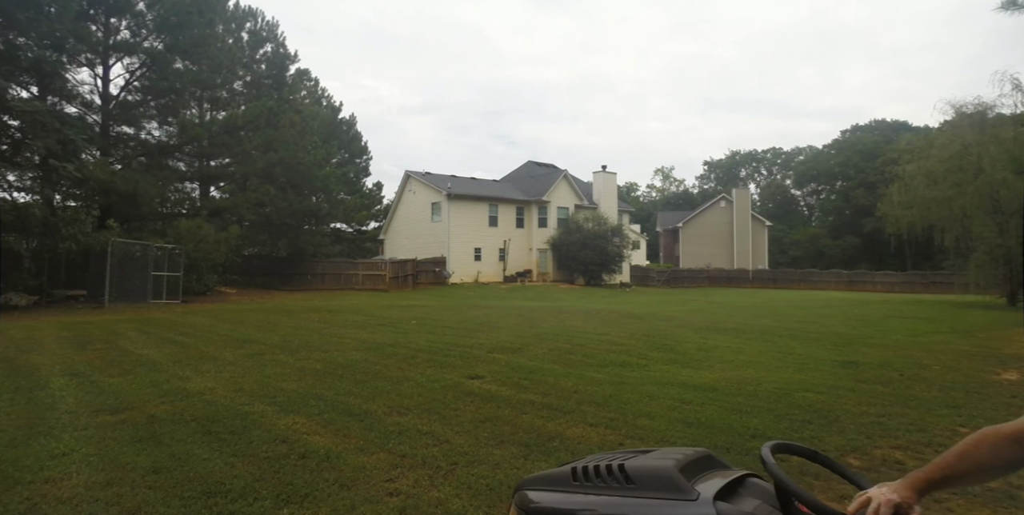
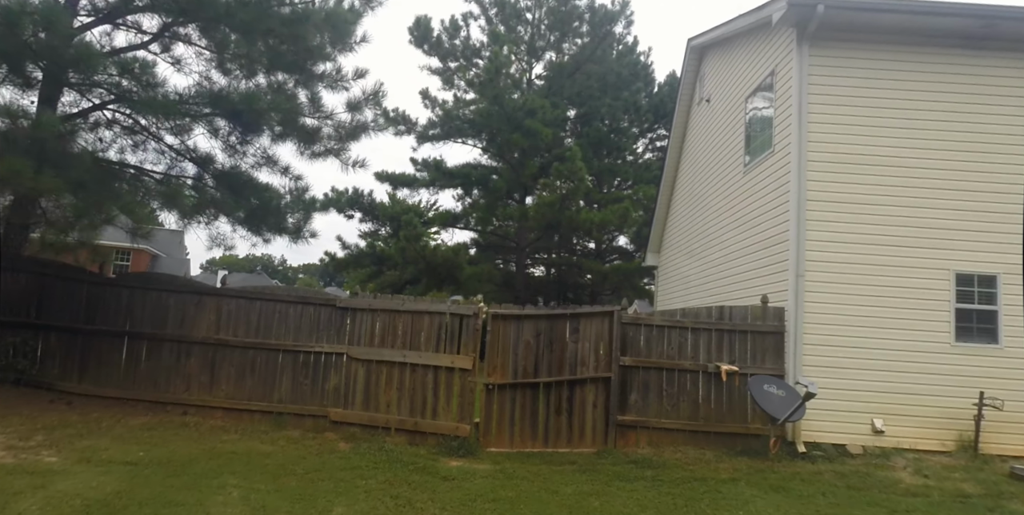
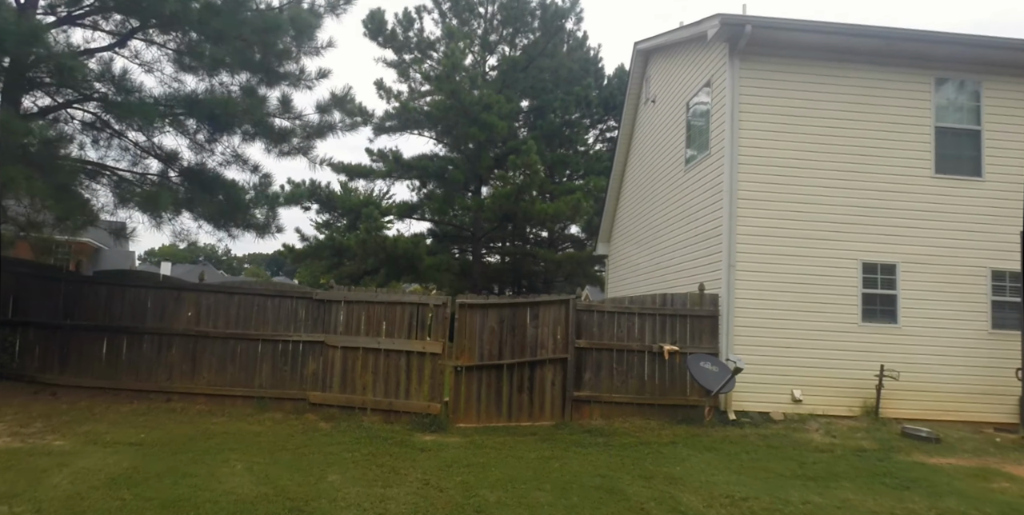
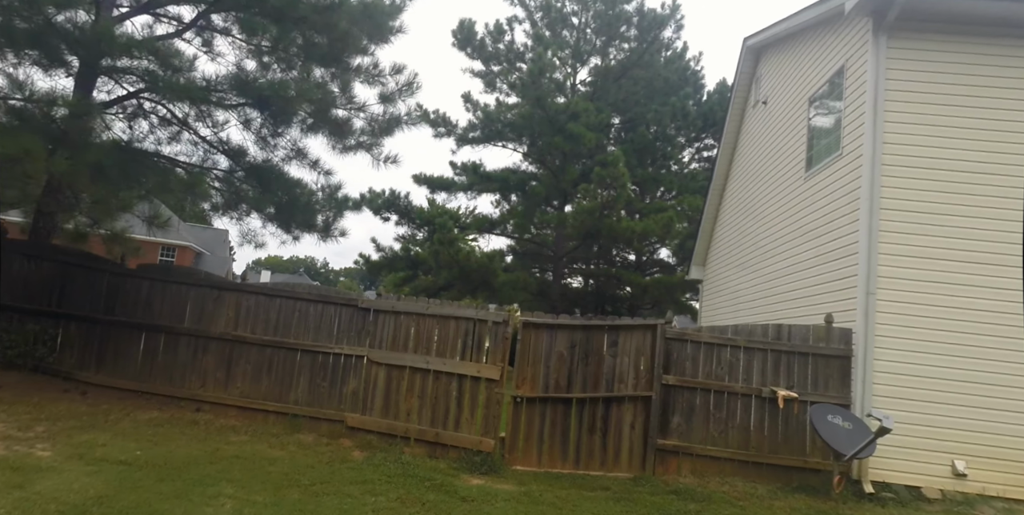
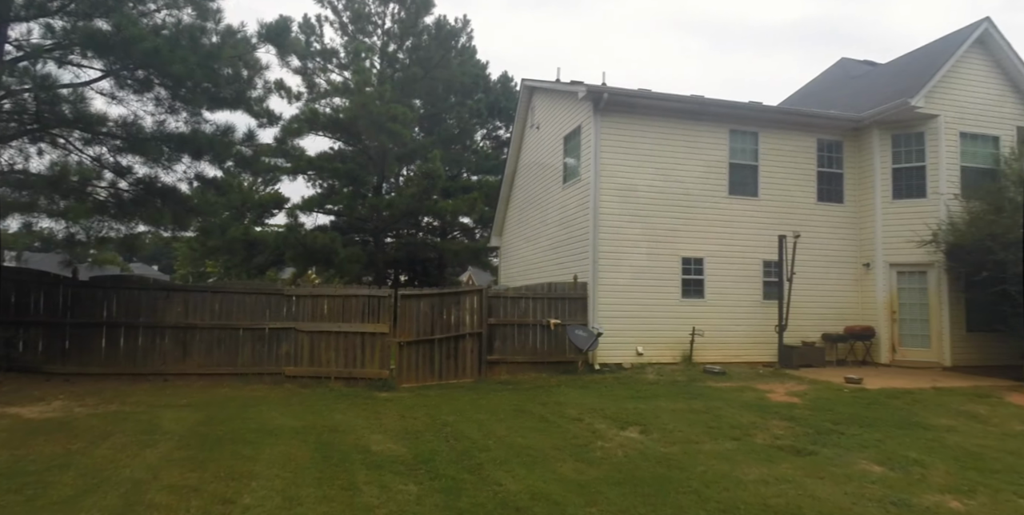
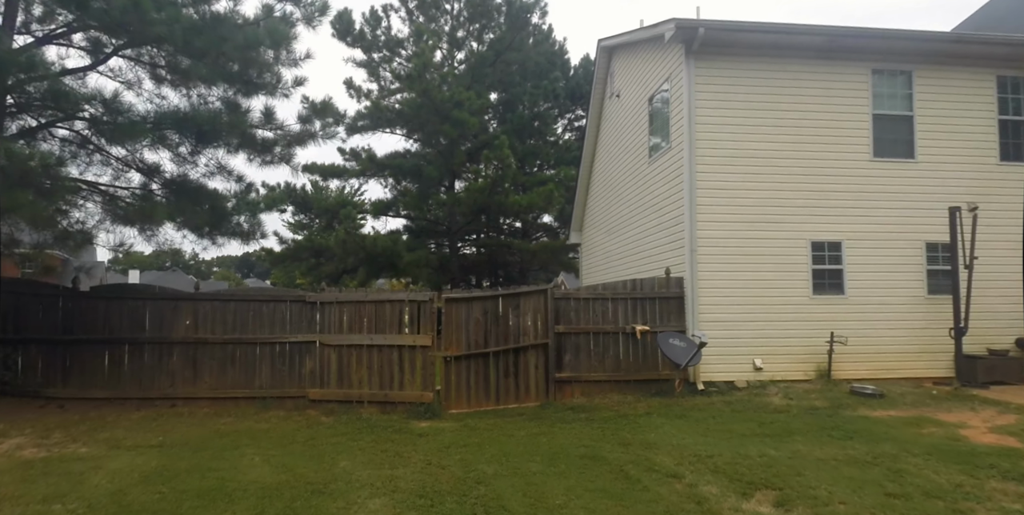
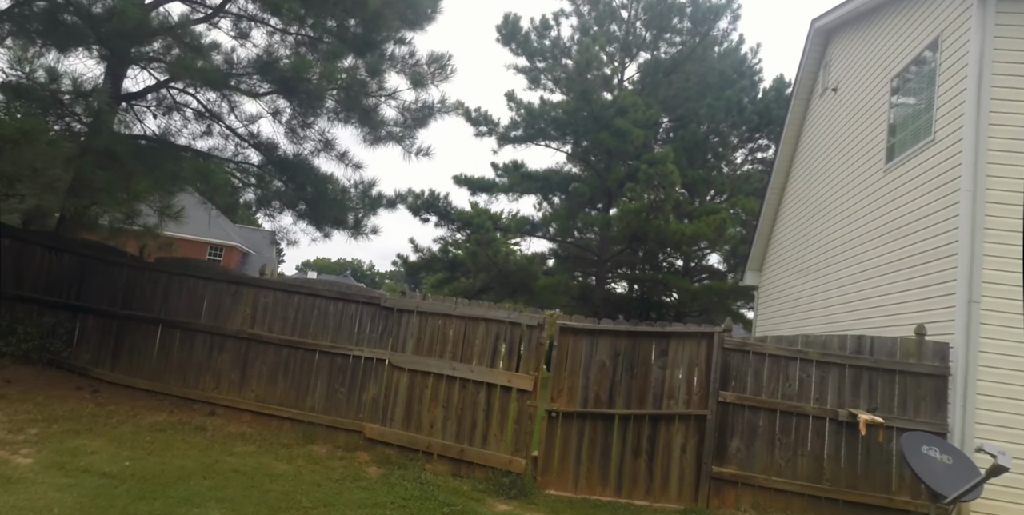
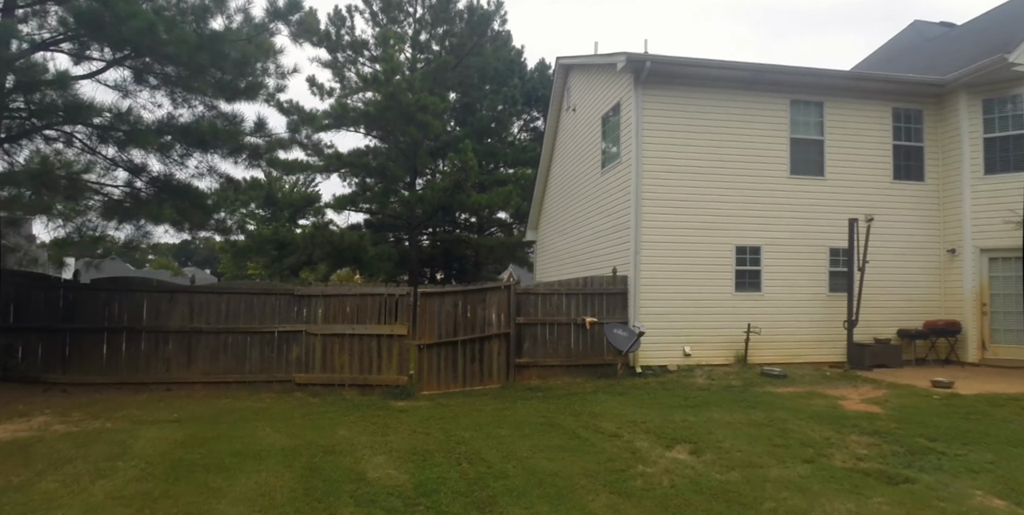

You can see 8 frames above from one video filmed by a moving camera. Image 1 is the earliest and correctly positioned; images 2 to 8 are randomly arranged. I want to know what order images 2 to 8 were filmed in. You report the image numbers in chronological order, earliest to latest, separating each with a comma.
5, 8, 6, 3, 2, 4, 7
